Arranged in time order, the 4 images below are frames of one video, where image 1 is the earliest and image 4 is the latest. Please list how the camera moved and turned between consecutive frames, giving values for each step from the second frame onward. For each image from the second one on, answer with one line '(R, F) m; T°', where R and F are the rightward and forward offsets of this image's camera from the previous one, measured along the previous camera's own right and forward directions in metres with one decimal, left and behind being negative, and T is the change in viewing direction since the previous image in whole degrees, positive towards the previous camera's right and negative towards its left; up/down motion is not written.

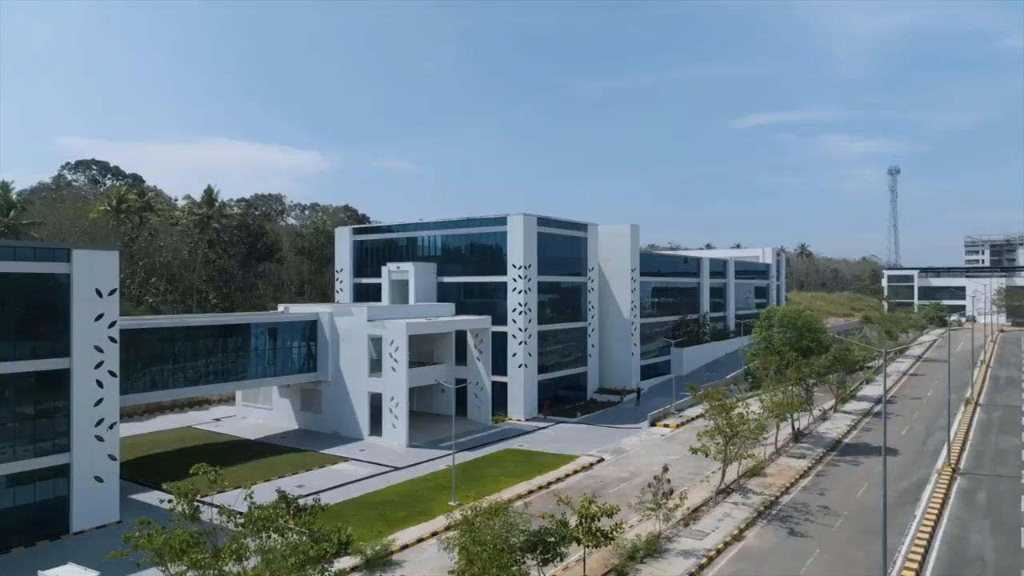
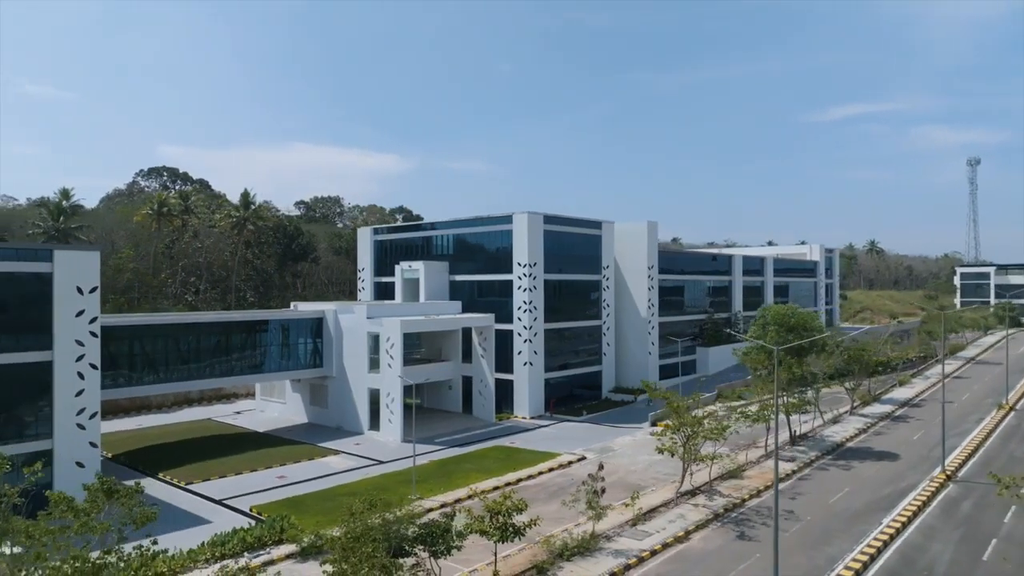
(+3.9, +0.1) m; -6°
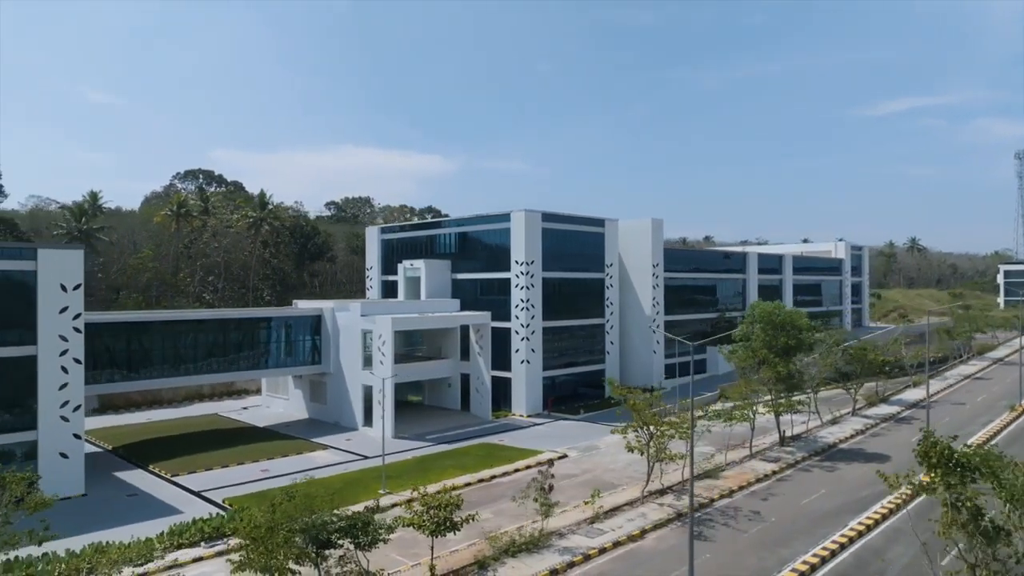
(+2.6, 0.0) m; -3°
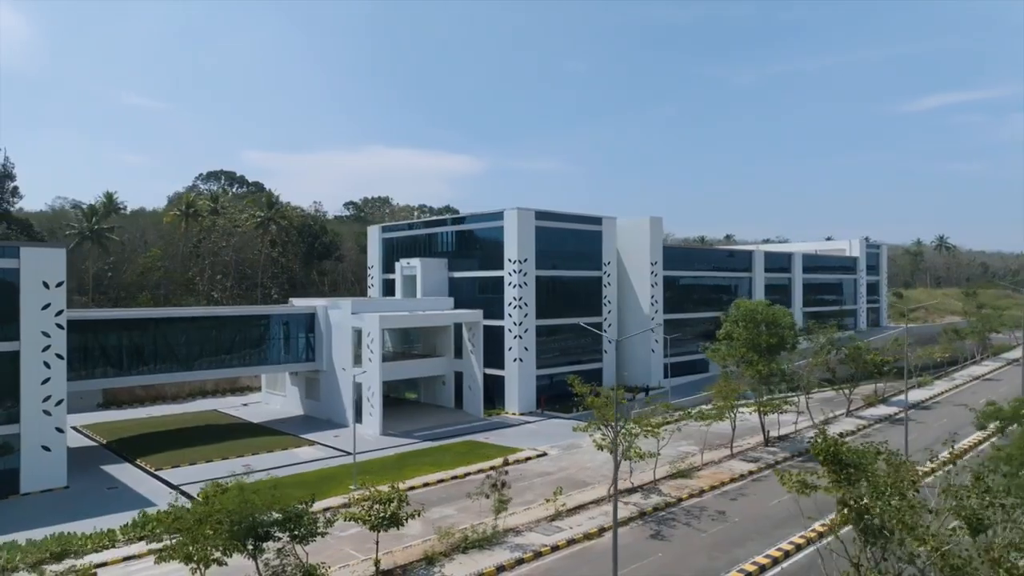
(+2.1, 0.0) m; -2°
